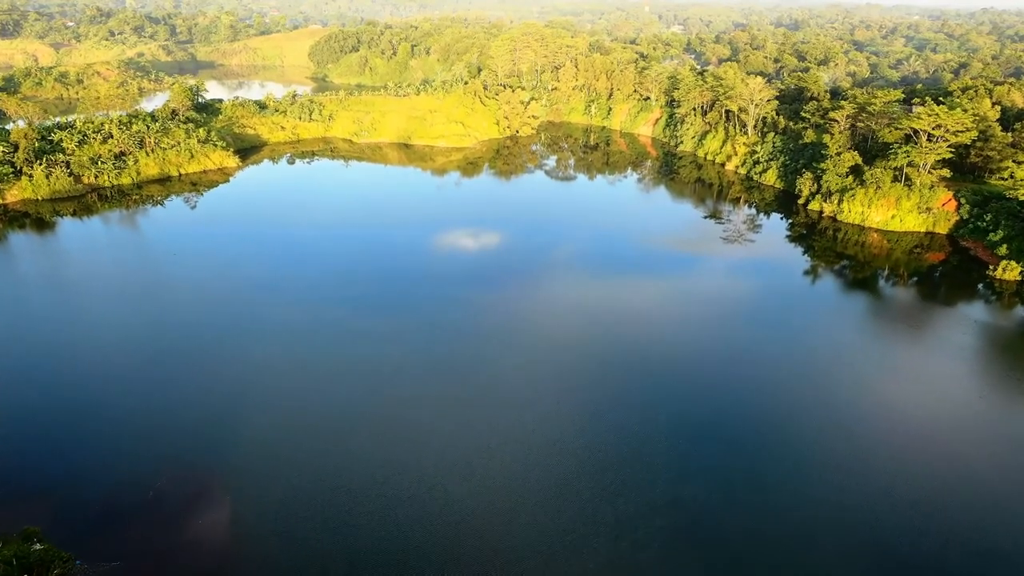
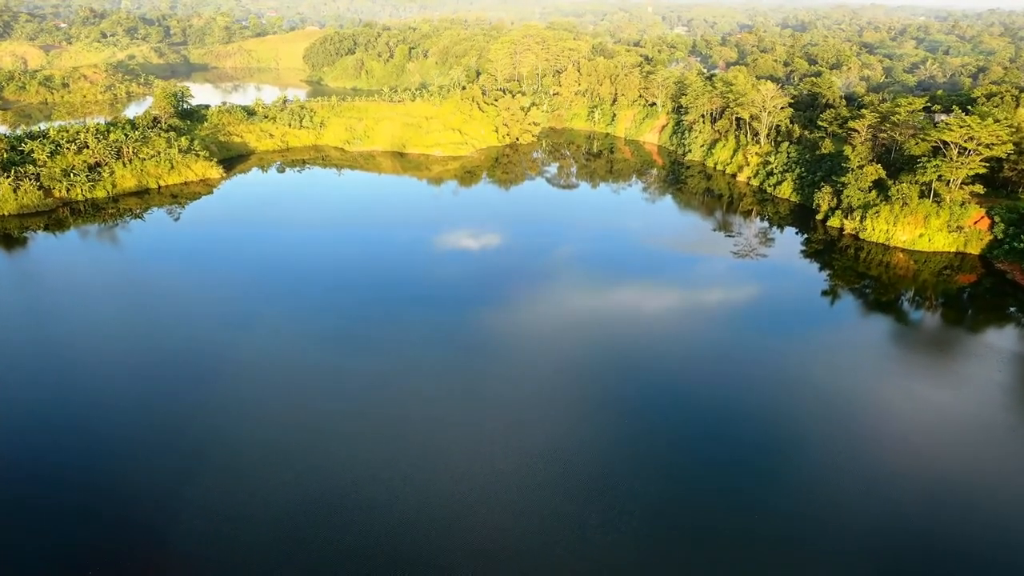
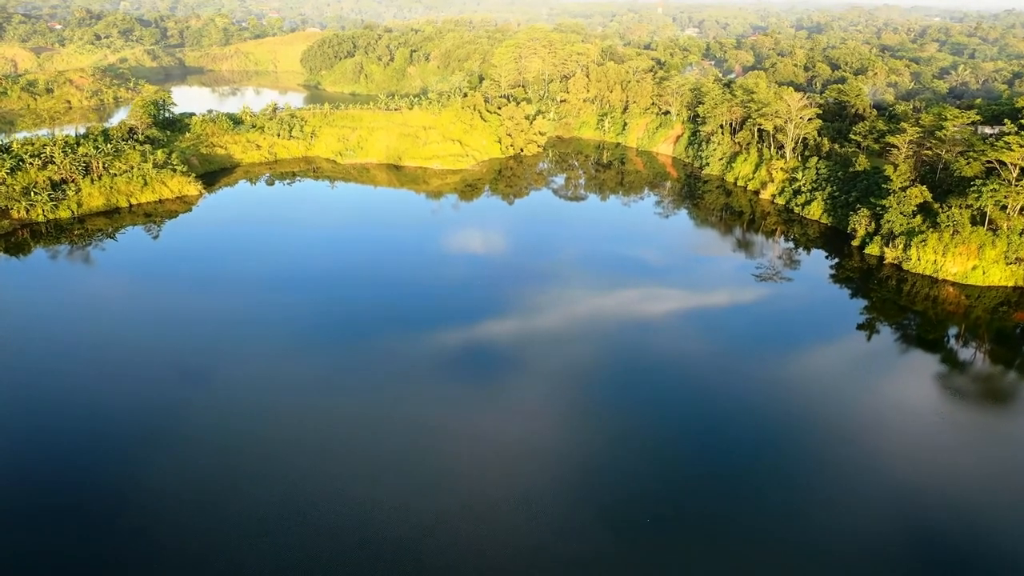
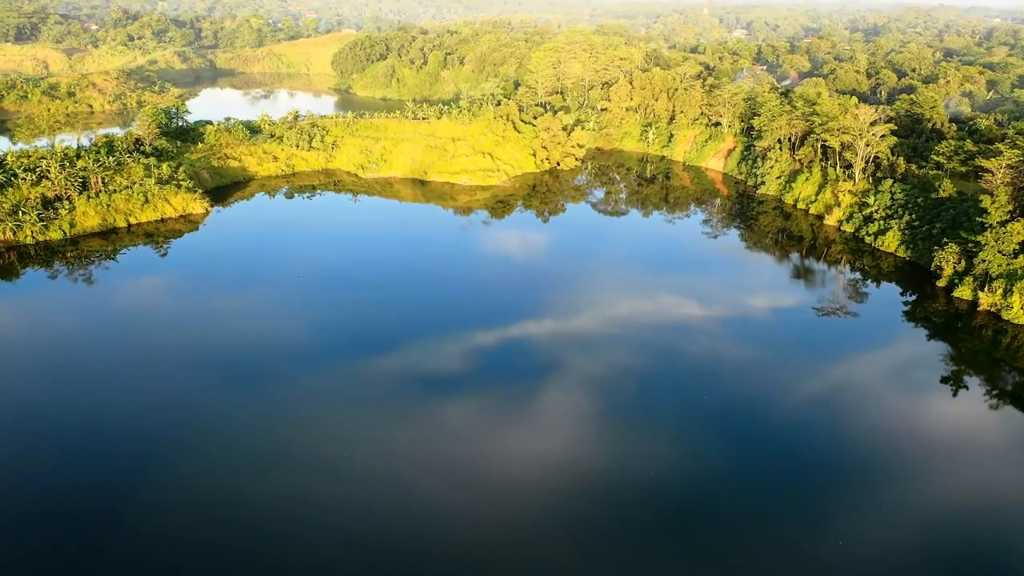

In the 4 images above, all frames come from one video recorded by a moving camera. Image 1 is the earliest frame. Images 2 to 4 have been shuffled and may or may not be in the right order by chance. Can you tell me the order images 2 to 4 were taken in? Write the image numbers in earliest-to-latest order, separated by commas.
2, 3, 4
